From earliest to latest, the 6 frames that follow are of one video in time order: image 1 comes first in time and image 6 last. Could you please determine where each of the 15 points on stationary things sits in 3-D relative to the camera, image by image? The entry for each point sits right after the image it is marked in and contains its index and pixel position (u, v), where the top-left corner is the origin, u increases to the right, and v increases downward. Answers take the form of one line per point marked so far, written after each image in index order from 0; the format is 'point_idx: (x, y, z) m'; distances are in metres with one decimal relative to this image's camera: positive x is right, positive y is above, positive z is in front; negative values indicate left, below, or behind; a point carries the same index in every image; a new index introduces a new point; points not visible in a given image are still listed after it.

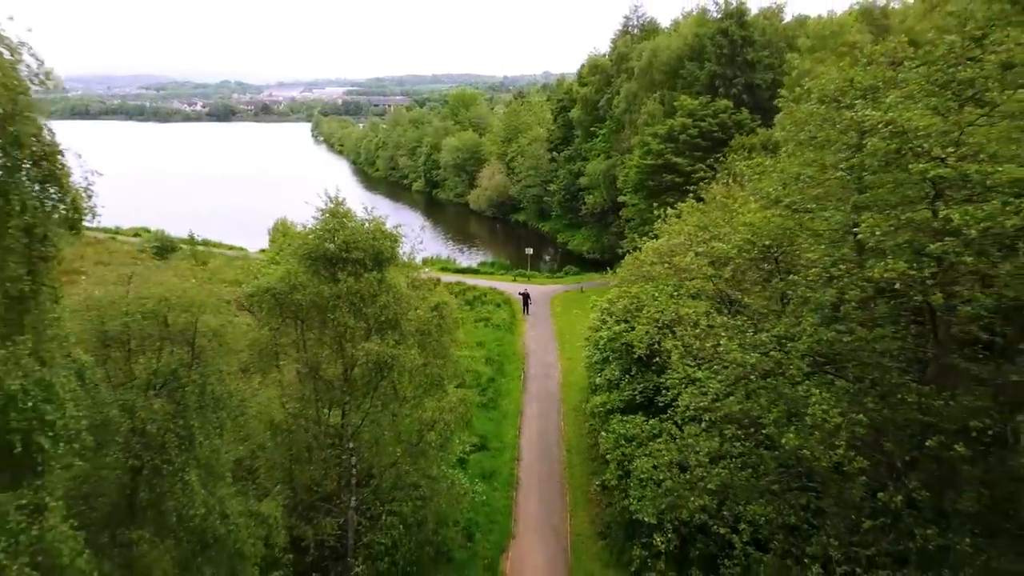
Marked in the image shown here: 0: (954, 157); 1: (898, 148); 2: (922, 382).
0: (+6.5, +1.9, +10.2) m
1: (+6.0, +2.2, +10.8) m
2: (+6.6, -1.5, +10.7) m
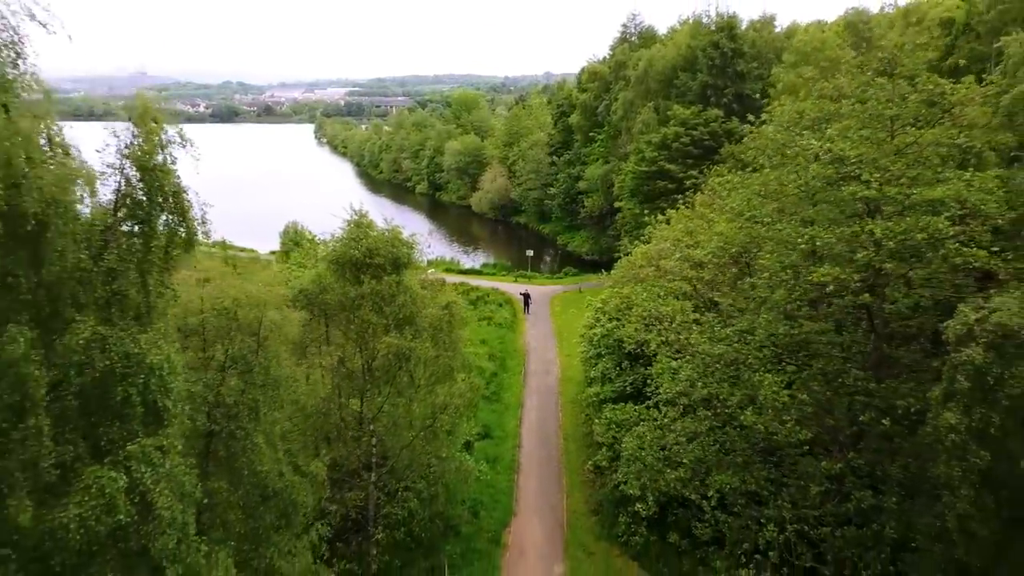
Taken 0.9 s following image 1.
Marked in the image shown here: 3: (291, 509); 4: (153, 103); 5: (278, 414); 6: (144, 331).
0: (+6.6, +1.9, +12.2) m
1: (+6.0, +2.1, +12.7) m
2: (+6.7, -1.5, +12.7) m
3: (-3.5, -3.5, +10.5) m
4: (-4.0, +1.9, +8.0) m
5: (-3.7, -2.0, +10.4) m
6: (-4.1, -0.5, +7.5) m
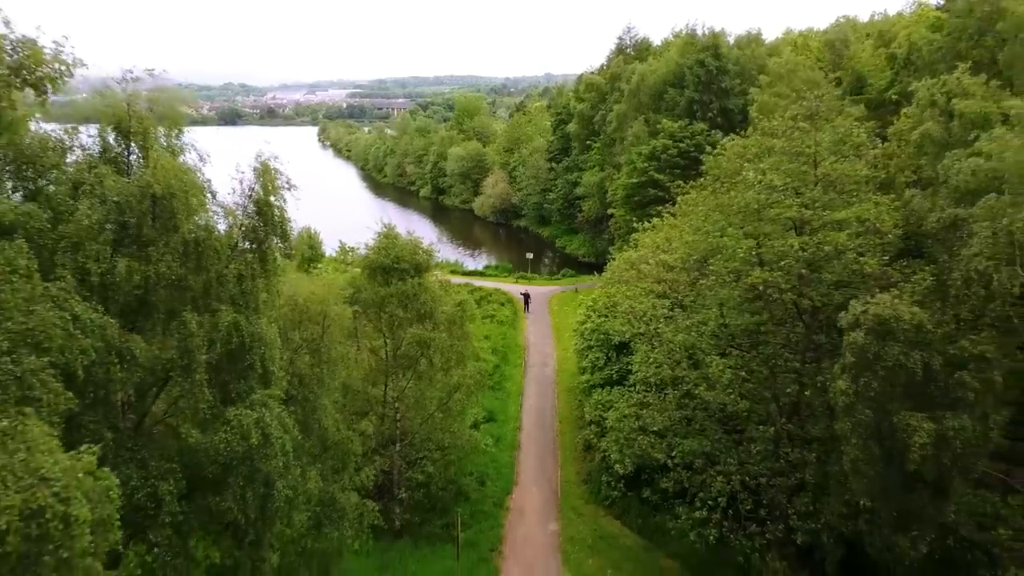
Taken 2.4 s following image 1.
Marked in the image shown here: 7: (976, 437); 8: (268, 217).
0: (+6.6, +1.9, +15.4) m
1: (+6.1, +2.1, +16.0) m
2: (+6.7, -1.5, +16.0) m
3: (-3.5, -3.5, +13.8) m
4: (-4.0, +1.9, +11.3) m
5: (-3.6, -2.0, +13.7) m
6: (-4.1, -0.5, +10.8) m
7: (+8.6, -2.7, +12.4) m
8: (-4.0, +1.2, +11.2) m
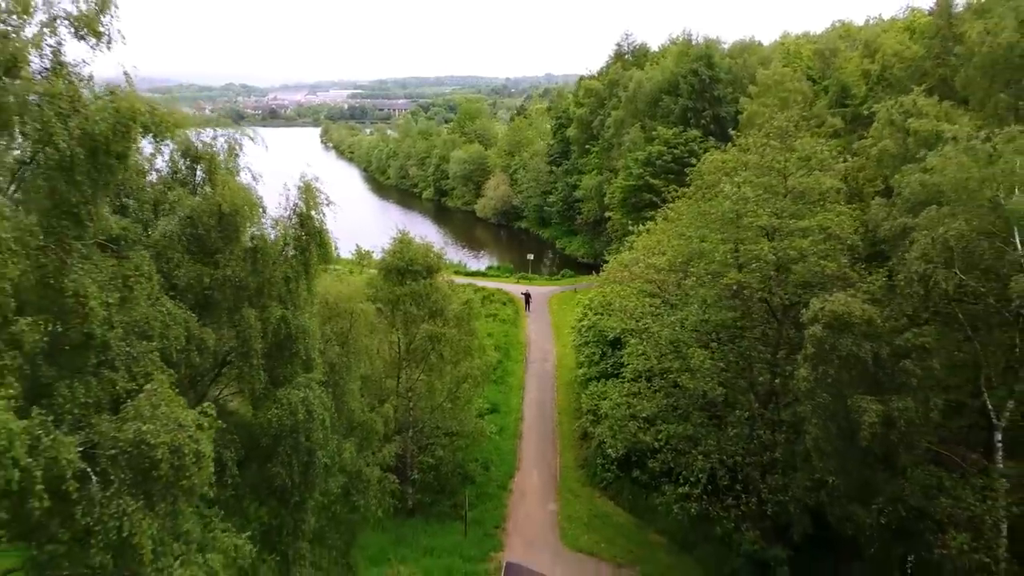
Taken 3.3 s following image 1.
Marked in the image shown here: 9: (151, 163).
0: (+6.7, +1.9, +17.4) m
1: (+6.1, +2.1, +17.9) m
2: (+6.8, -1.5, +17.9) m
3: (-3.4, -3.5, +15.7) m
4: (-3.9, +1.9, +13.2) m
5: (-3.6, -2.0, +15.7) m
6: (-4.0, -0.5, +12.7) m
7: (+8.7, -2.7, +14.3) m
8: (-4.0, +1.2, +13.1) m
9: (-6.3, +2.2, +11.7) m
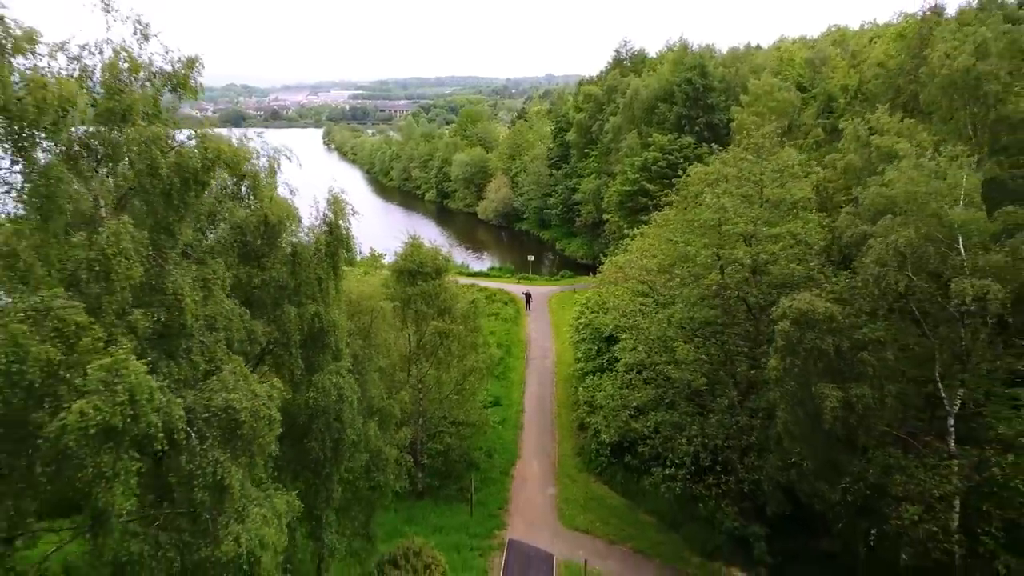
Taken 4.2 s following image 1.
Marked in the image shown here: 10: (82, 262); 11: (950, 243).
0: (+6.8, +1.9, +19.3) m
1: (+6.2, +2.1, +19.8) m
2: (+6.8, -1.5, +19.8) m
3: (-3.3, -3.5, +17.6) m
4: (-3.8, +1.9, +15.1) m
5: (-3.5, -2.0, +17.6) m
6: (-4.0, -0.5, +14.6) m
7: (+8.7, -2.7, +16.2) m
8: (-3.9, +1.2, +15.0) m
9: (-6.2, +2.2, +13.6) m
10: (-5.3, +0.3, +8.3) m
11: (+10.5, +1.1, +16.0) m
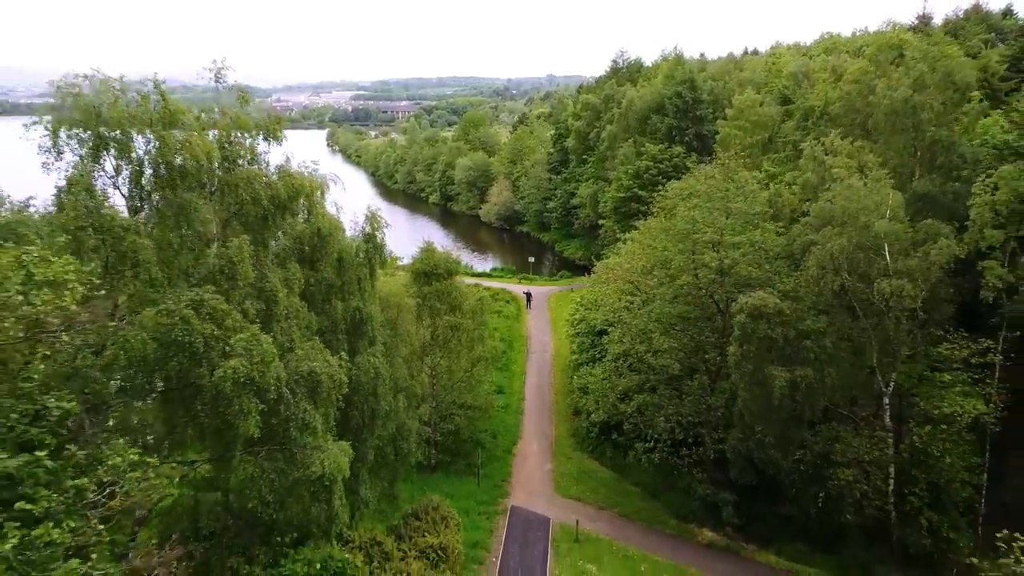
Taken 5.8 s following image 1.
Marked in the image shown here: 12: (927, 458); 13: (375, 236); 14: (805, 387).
0: (+6.9, +1.9, +22.6) m
1: (+6.3, +2.2, +23.2) m
2: (+6.9, -1.5, +23.1) m
3: (-3.3, -3.4, +21.0) m
4: (-3.8, +2.0, +18.5) m
5: (-3.4, -2.0, +20.9) m
6: (-3.9, -0.4, +18.0) m
7: (+8.8, -2.7, +19.5) m
8: (-3.8, +1.2, +18.4) m
9: (-6.2, +2.2, +16.9) m
10: (-5.2, +0.4, +11.7) m
11: (+10.5, +1.1, +19.4) m
12: (+11.8, -4.8, +19.2) m
13: (-3.8, +1.4, +18.4) m
14: (+8.4, -2.8, +19.4) m
